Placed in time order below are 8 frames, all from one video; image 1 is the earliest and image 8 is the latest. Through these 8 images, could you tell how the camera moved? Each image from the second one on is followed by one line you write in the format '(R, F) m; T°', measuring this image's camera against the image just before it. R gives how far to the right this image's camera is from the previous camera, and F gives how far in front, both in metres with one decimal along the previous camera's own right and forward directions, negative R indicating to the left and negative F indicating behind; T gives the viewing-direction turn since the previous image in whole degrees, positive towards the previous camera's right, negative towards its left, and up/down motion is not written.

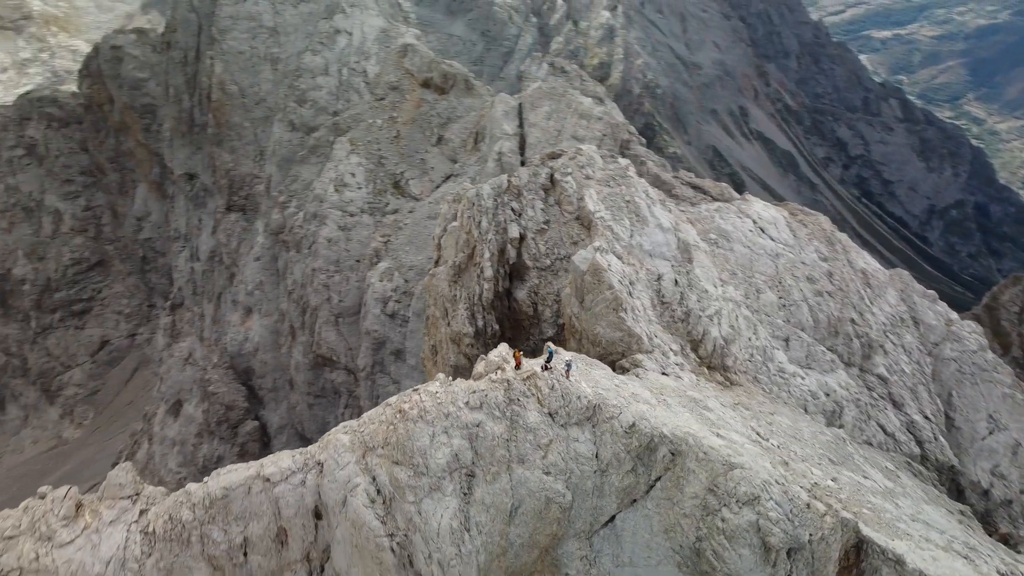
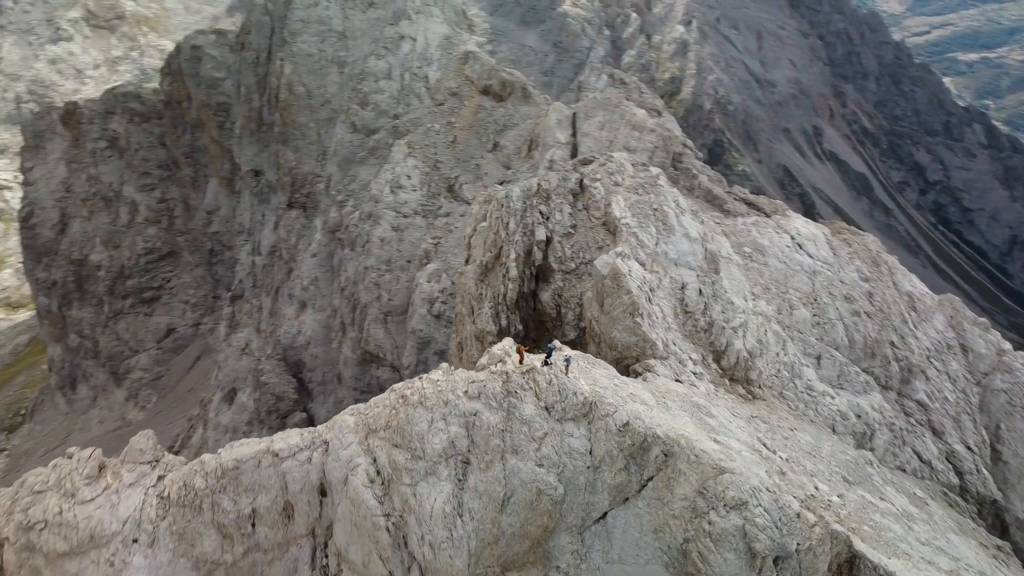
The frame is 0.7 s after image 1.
(+1.0, -0.4) m; -4°
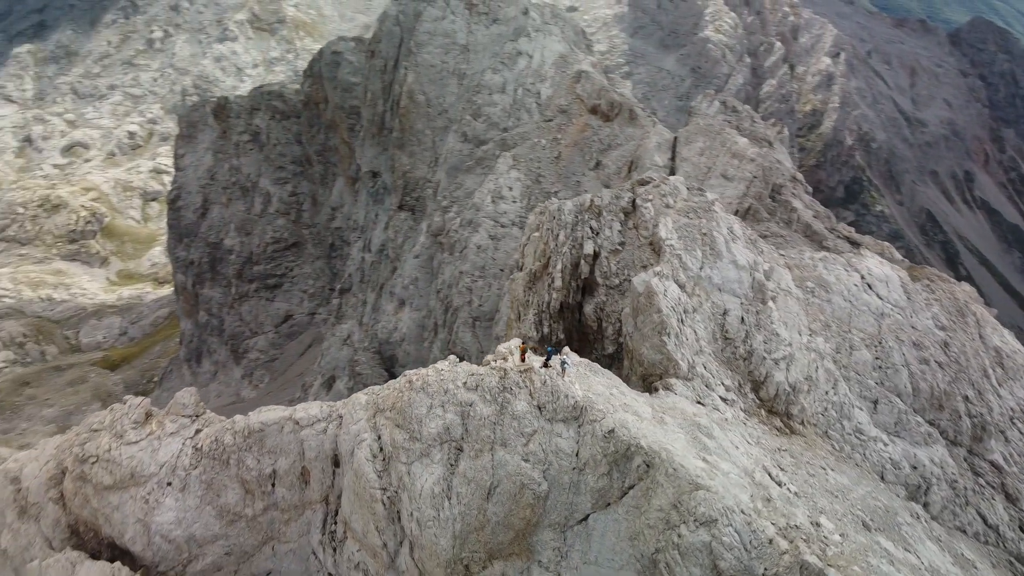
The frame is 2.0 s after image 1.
(+2.0, -0.7) m; -8°
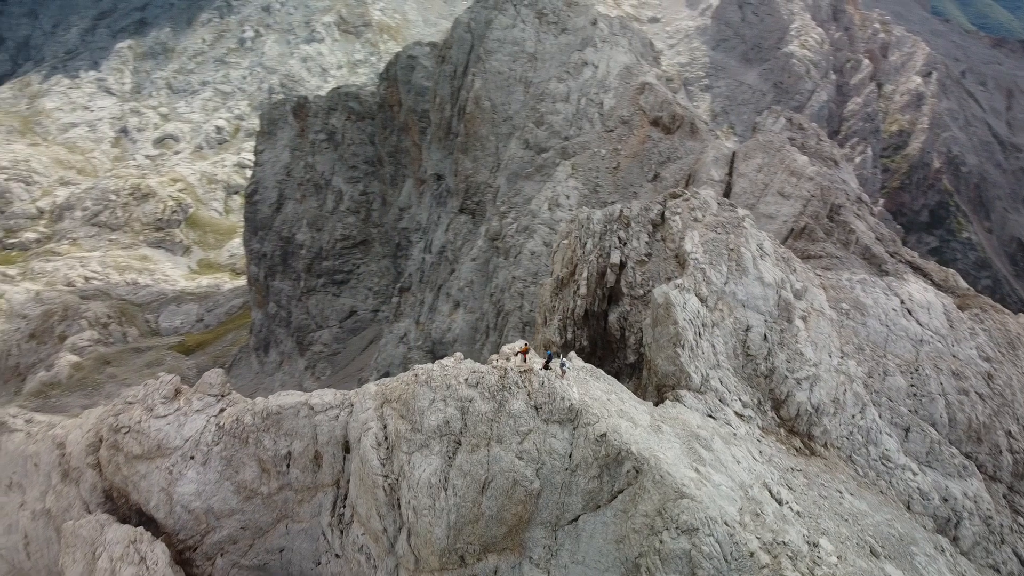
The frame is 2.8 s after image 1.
(+1.2, -0.5) m; -5°
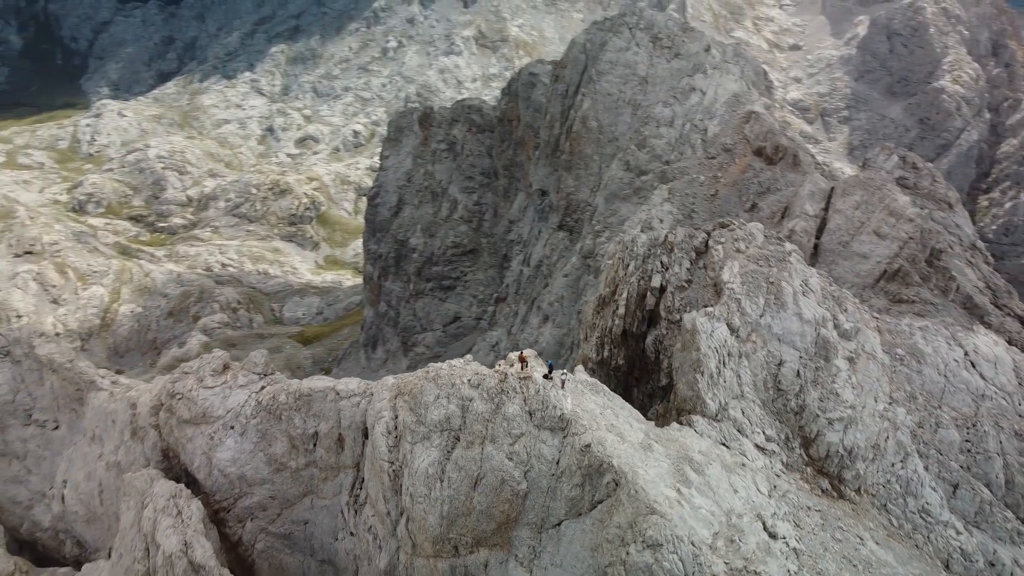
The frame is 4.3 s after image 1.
(+2.1, -0.8) m; -8°
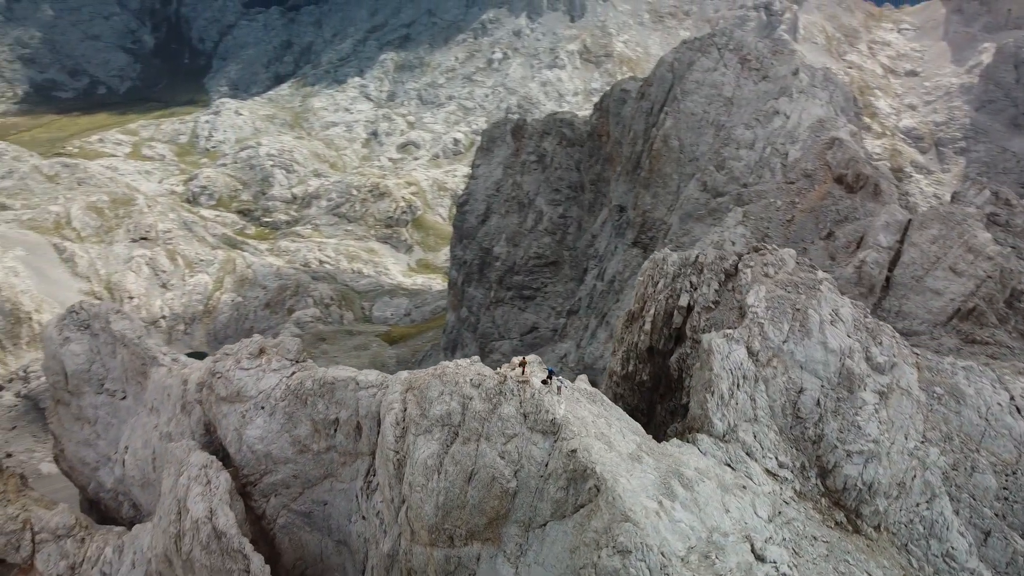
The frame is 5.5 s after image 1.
(+1.8, -0.7) m; -6°
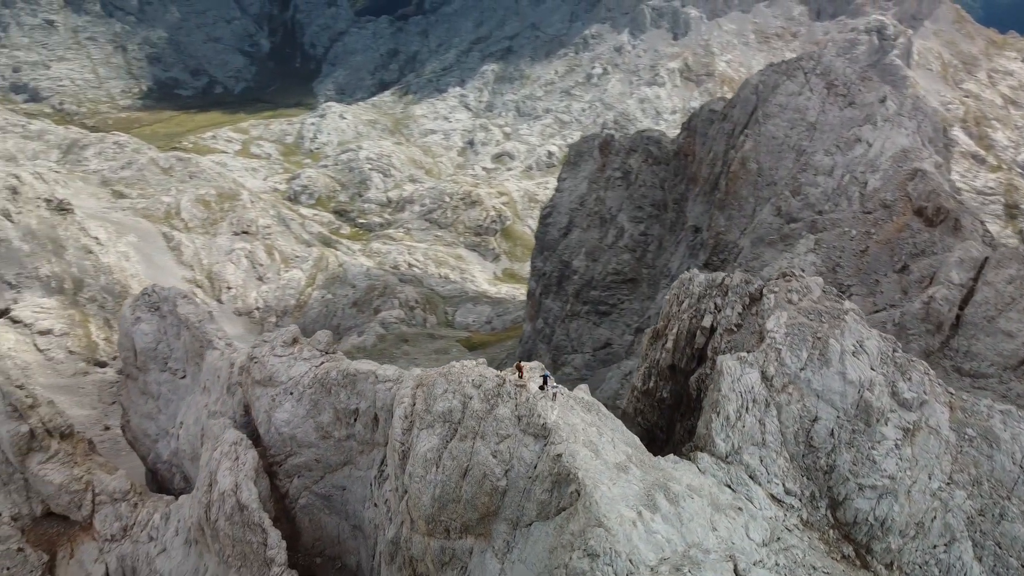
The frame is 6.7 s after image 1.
(+1.8, -0.7) m; -6°
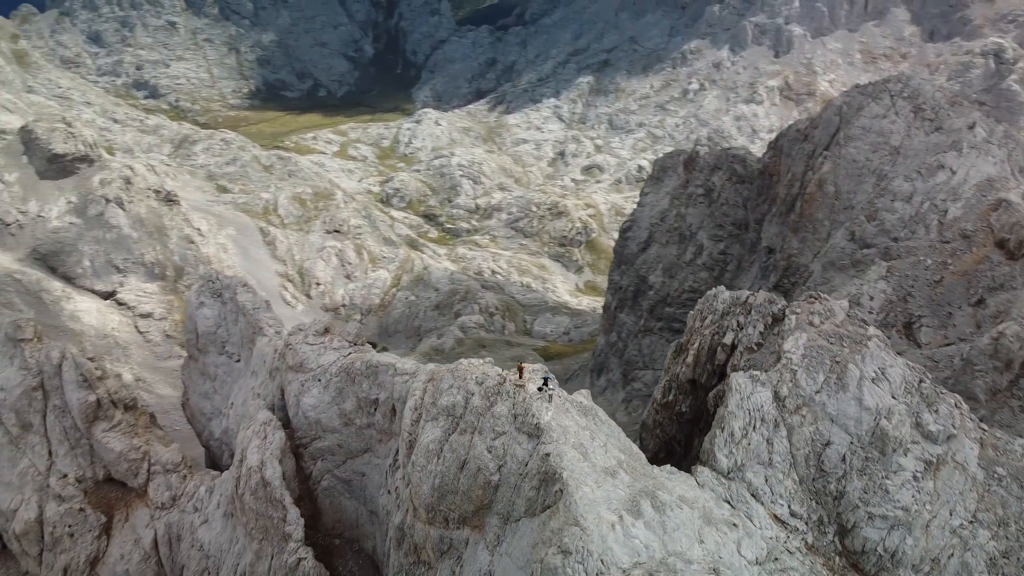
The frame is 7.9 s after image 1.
(+1.8, -0.6) m; -6°
